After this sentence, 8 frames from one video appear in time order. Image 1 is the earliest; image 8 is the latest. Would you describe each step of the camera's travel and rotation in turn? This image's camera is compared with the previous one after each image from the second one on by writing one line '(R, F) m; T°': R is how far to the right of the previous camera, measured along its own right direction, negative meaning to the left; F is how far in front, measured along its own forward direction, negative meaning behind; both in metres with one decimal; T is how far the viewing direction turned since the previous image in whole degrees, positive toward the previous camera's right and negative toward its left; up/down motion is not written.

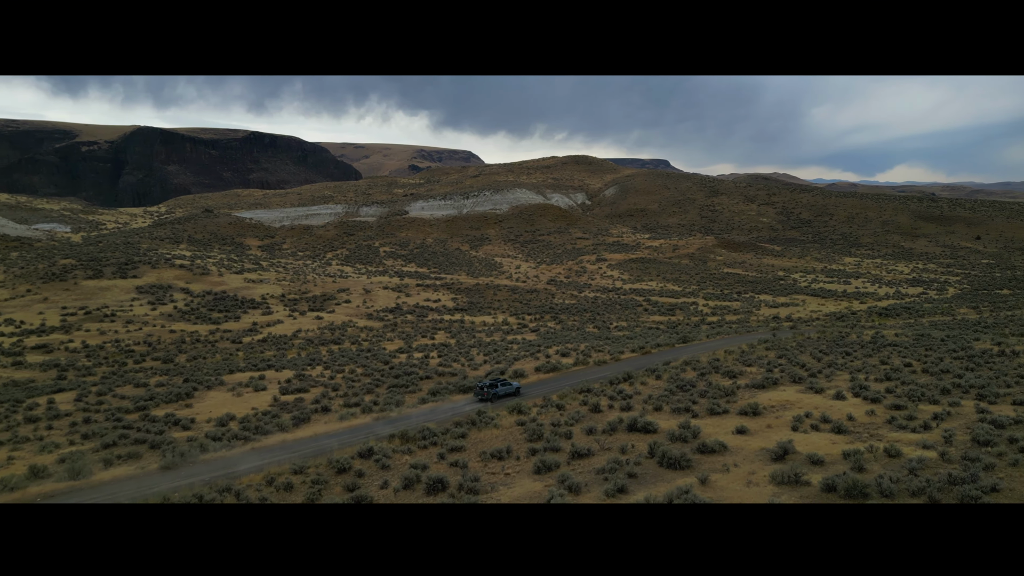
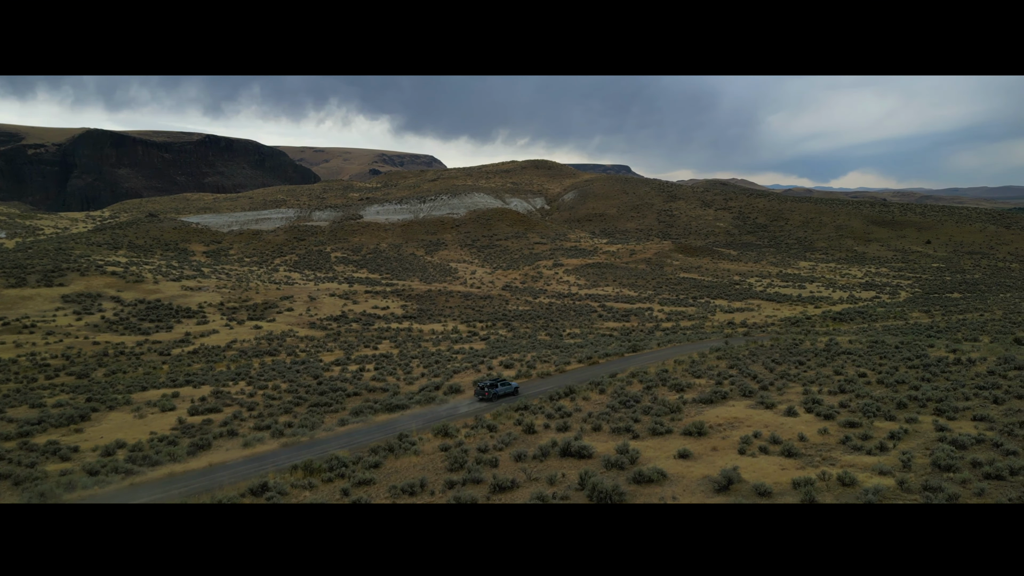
(+0.5, +1.0) m; +3°
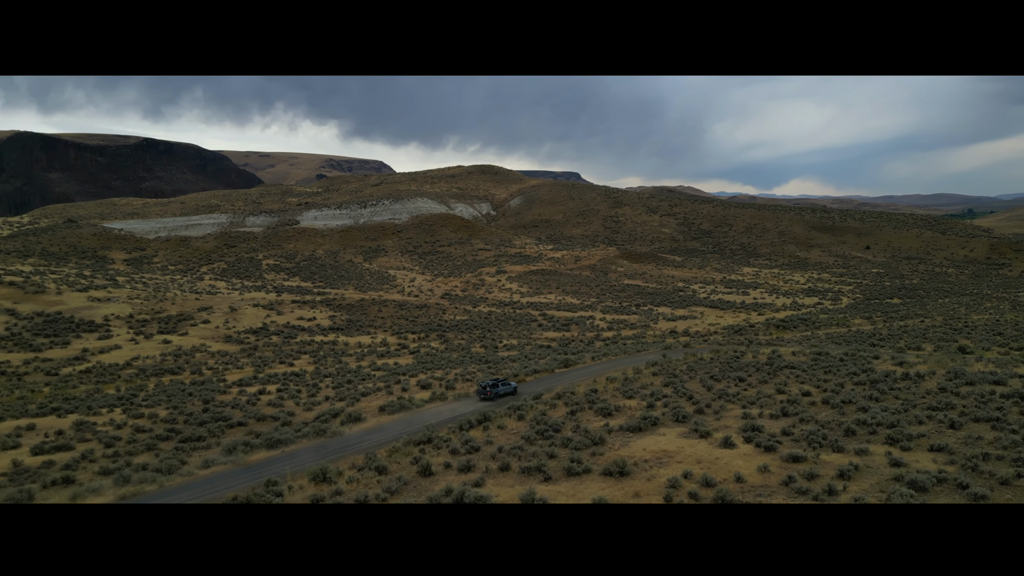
(+0.7, +1.5) m; +4°
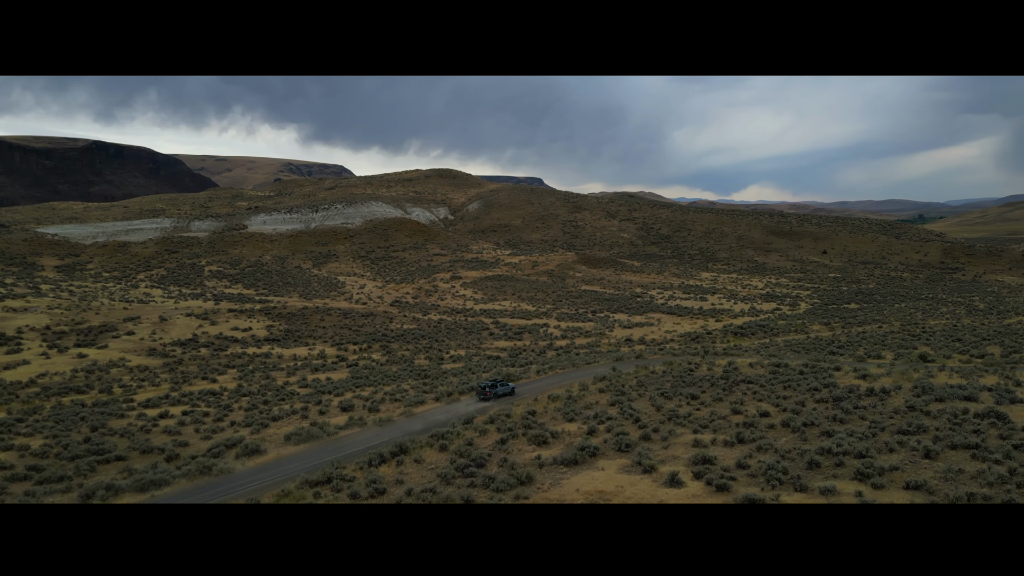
(+0.6, +1.4) m; +3°
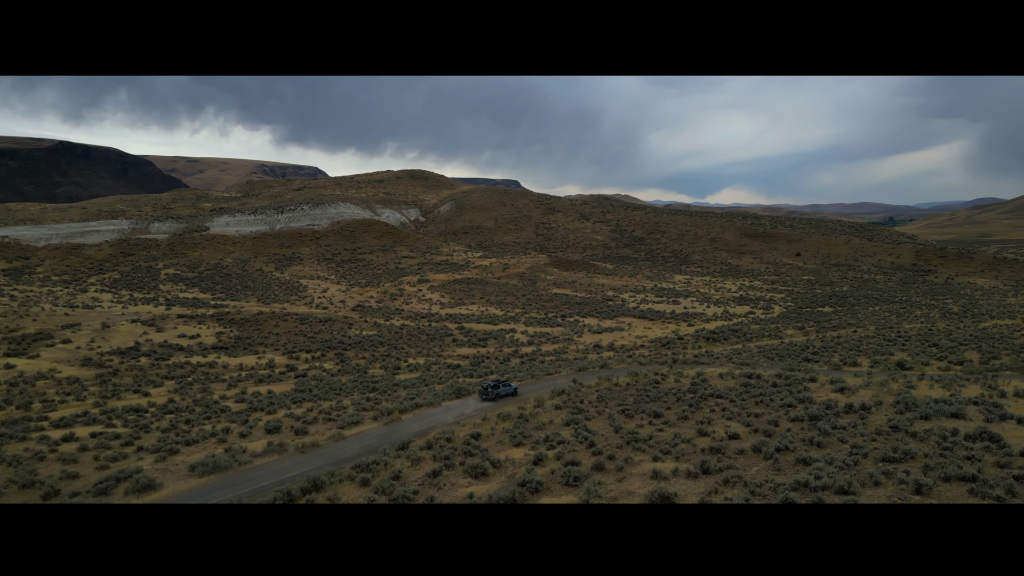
(+0.5, +1.3) m; +2°
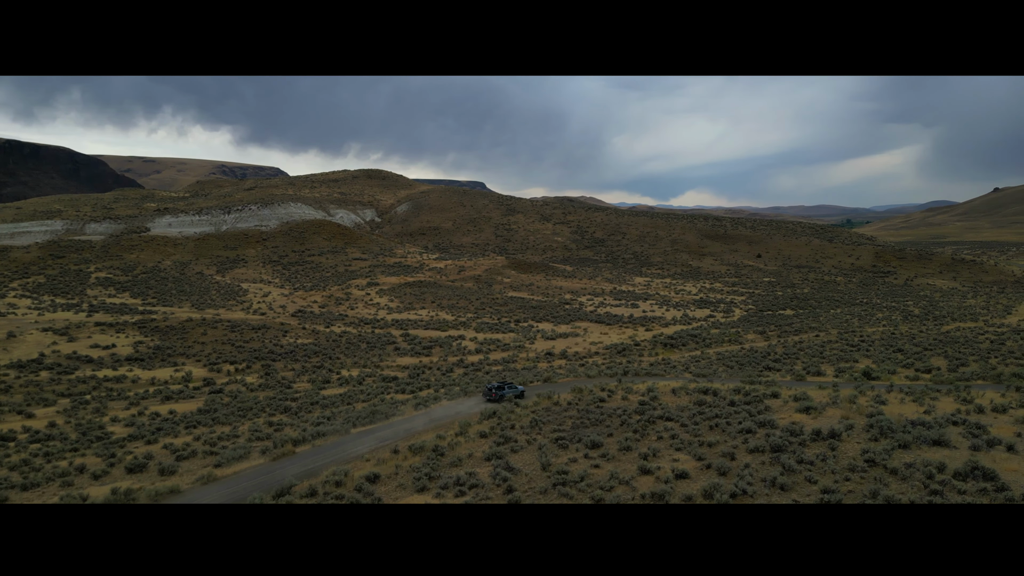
(+0.7, +1.8) m; +3°
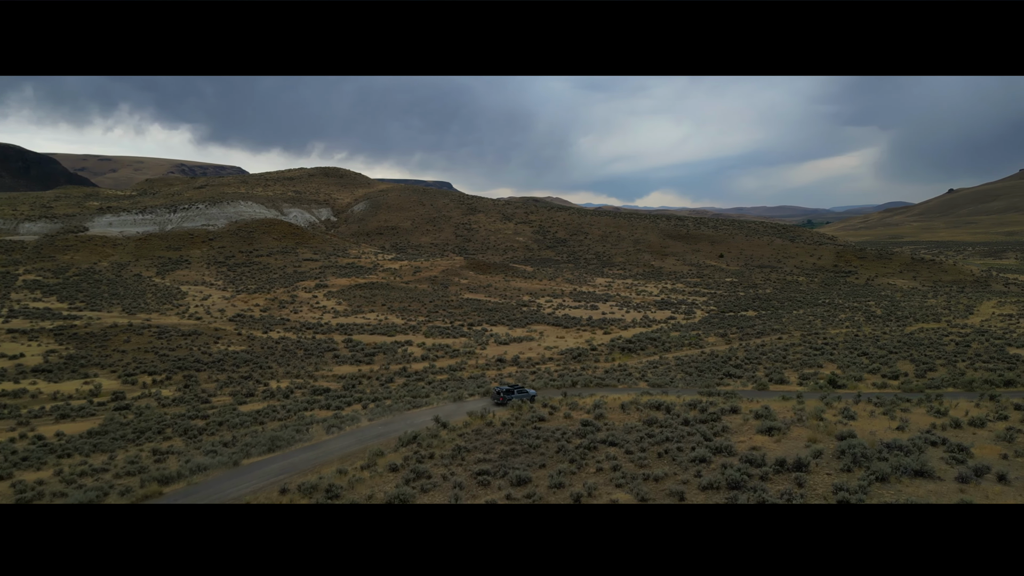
(+0.6, +1.6) m; +3°
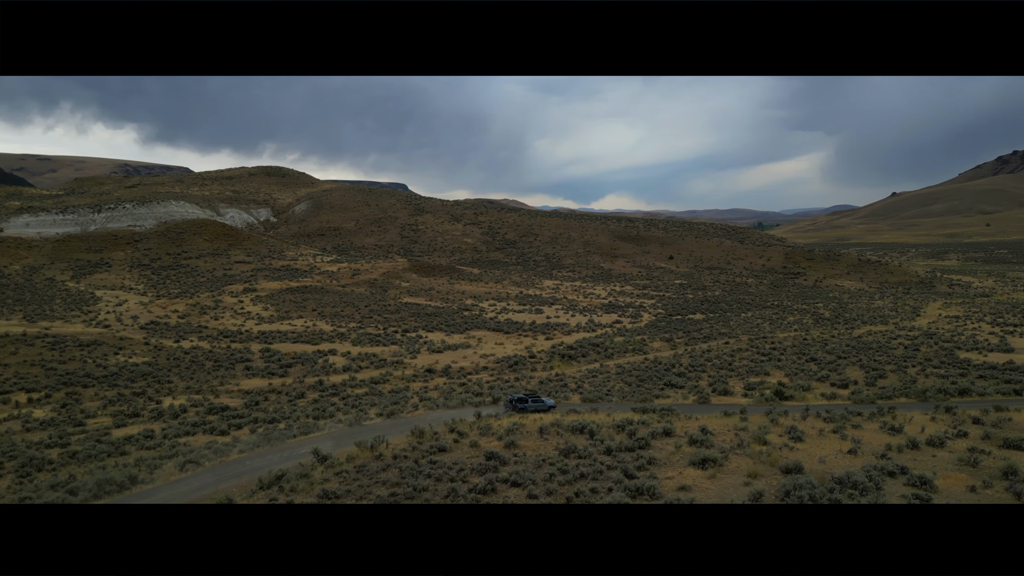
(+0.8, +1.7) m; +3°
